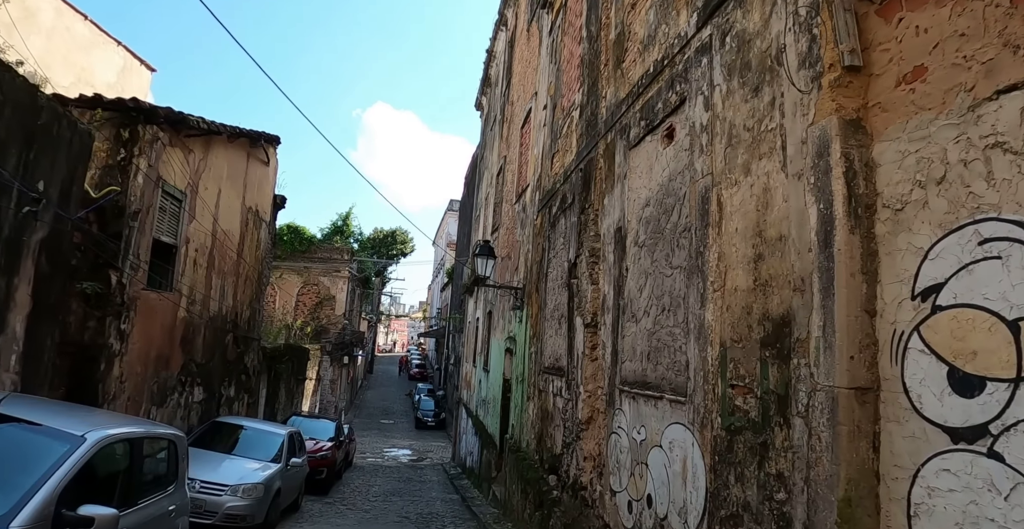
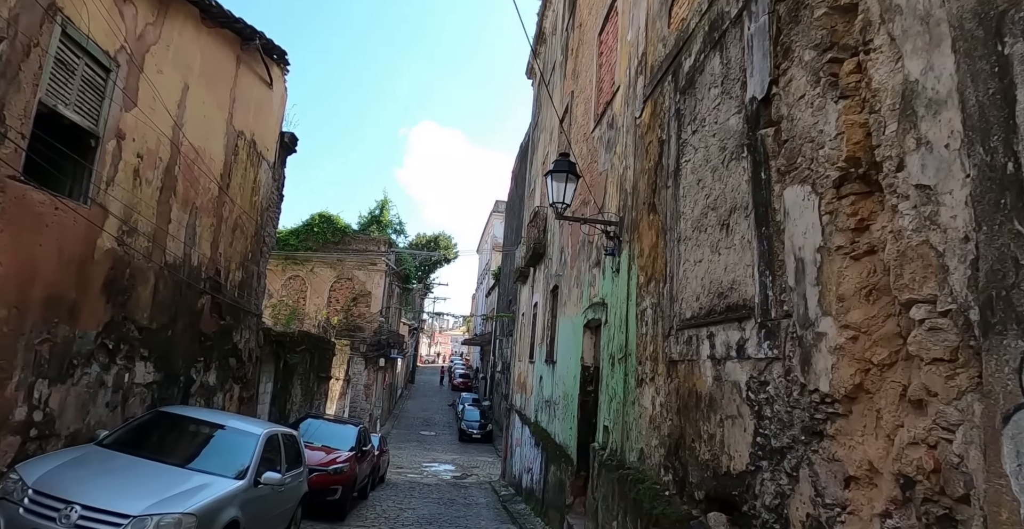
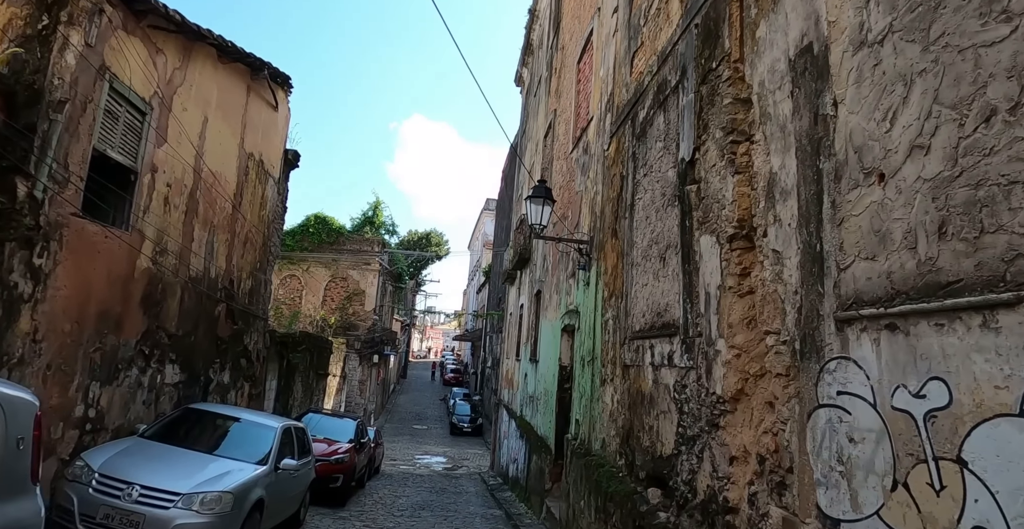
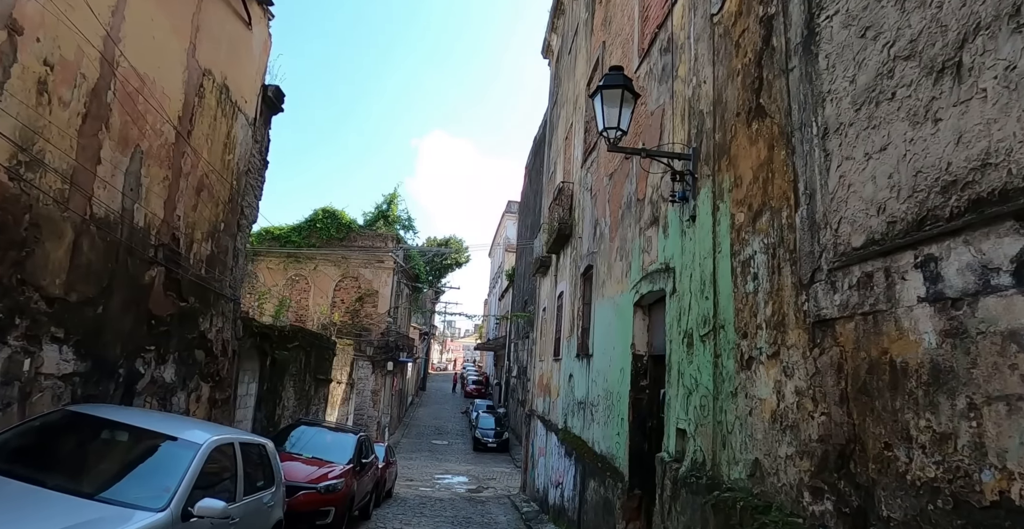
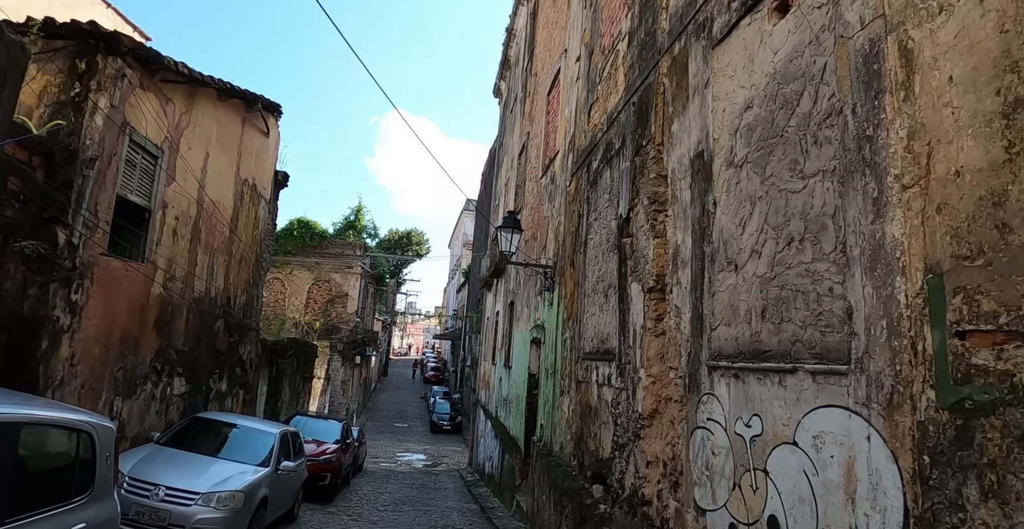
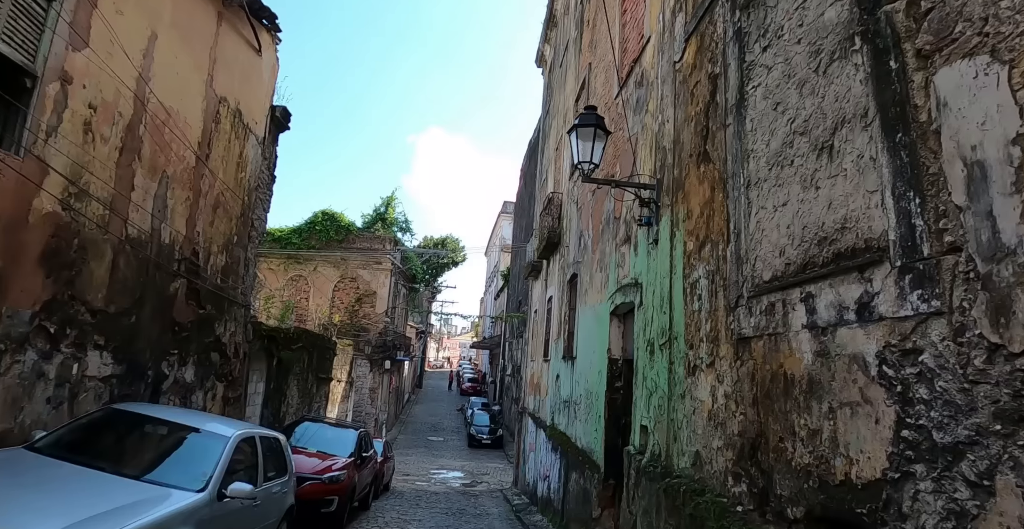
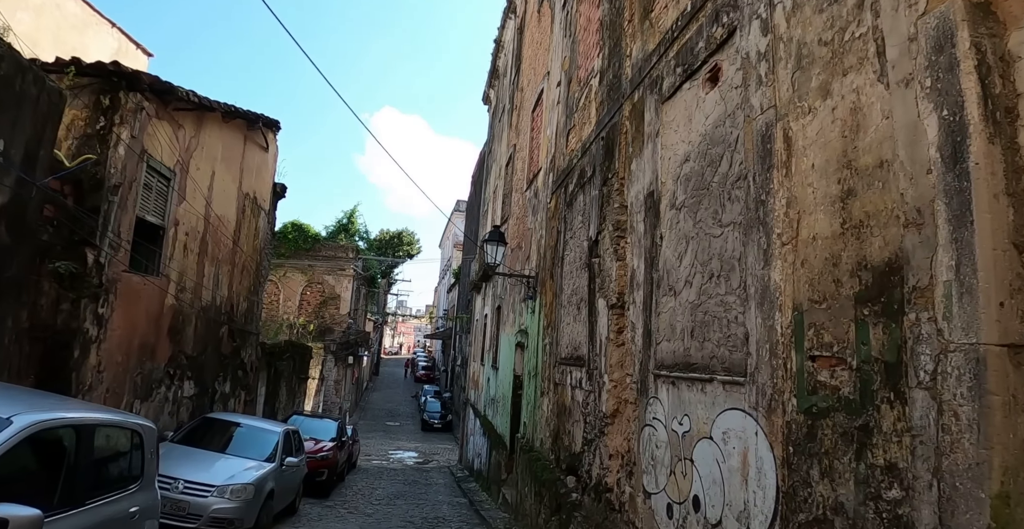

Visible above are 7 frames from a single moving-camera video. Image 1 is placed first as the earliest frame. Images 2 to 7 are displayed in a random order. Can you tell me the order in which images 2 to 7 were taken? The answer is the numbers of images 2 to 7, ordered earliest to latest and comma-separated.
7, 5, 3, 2, 6, 4
